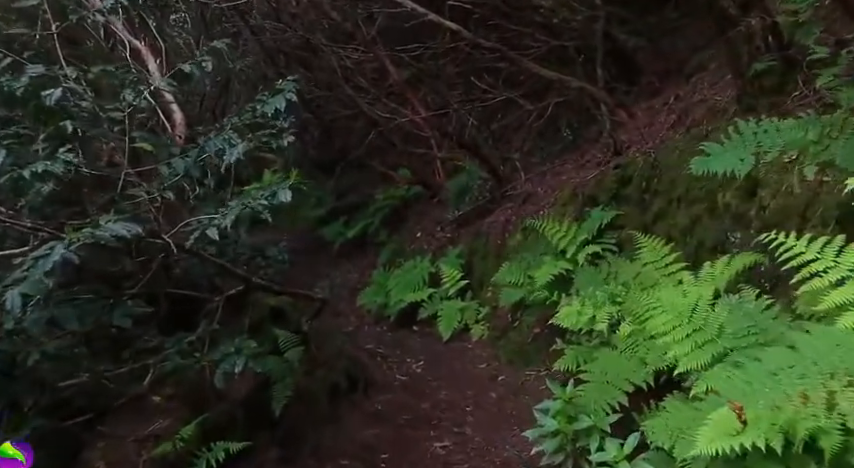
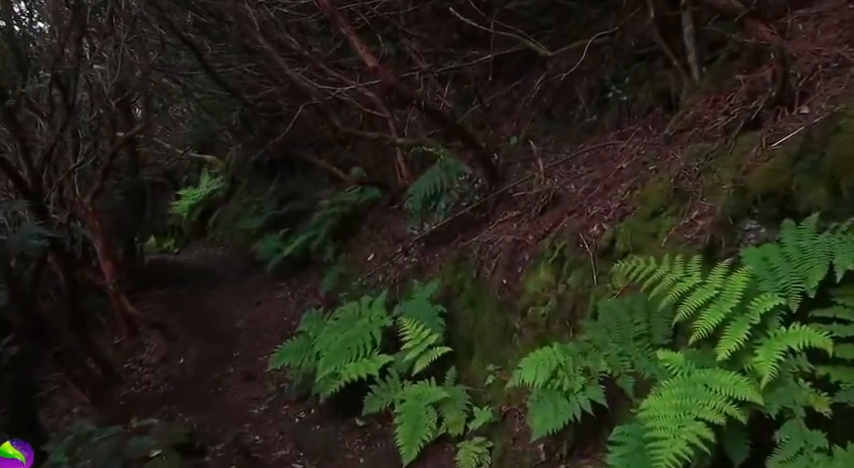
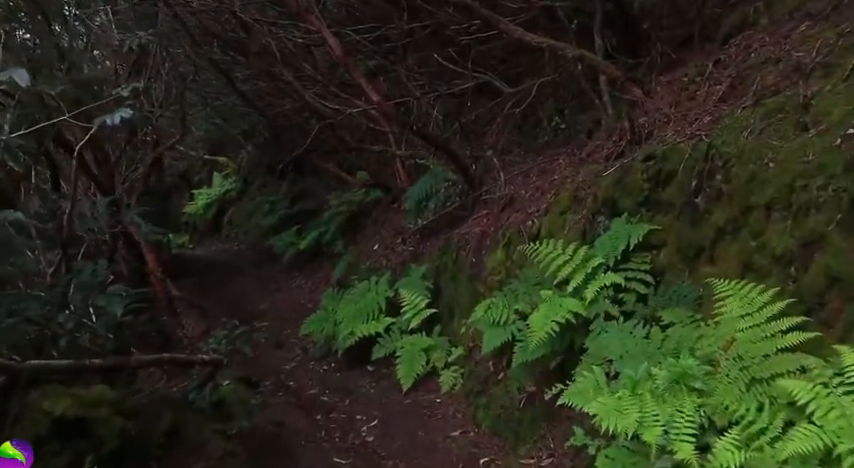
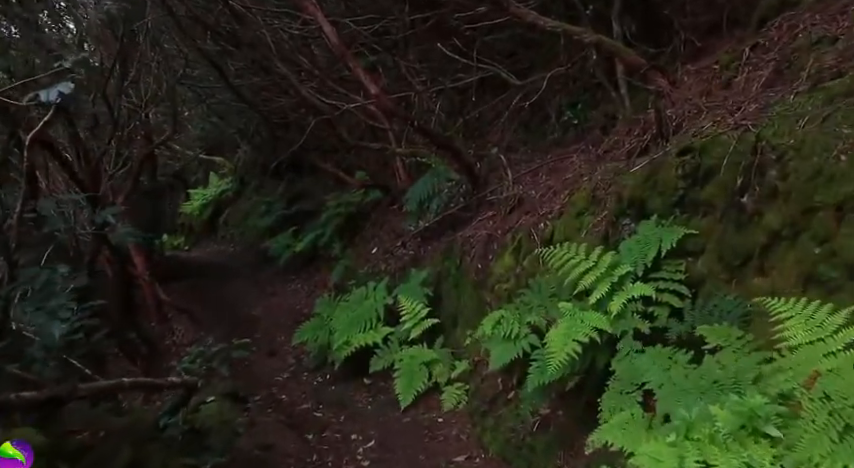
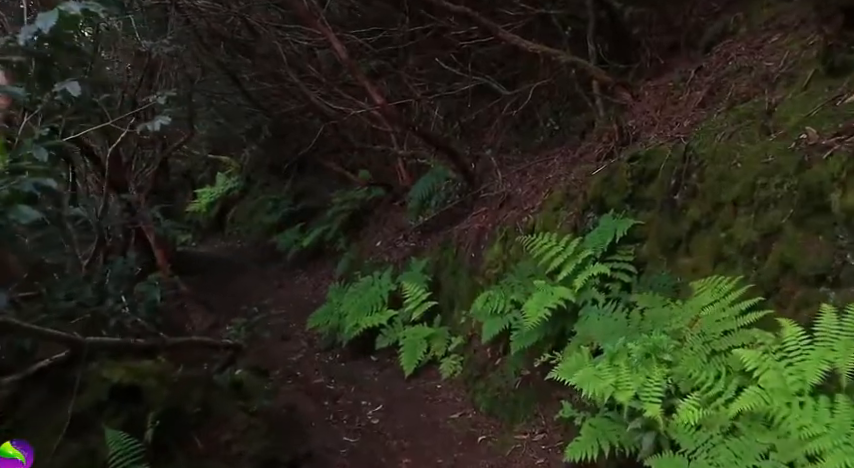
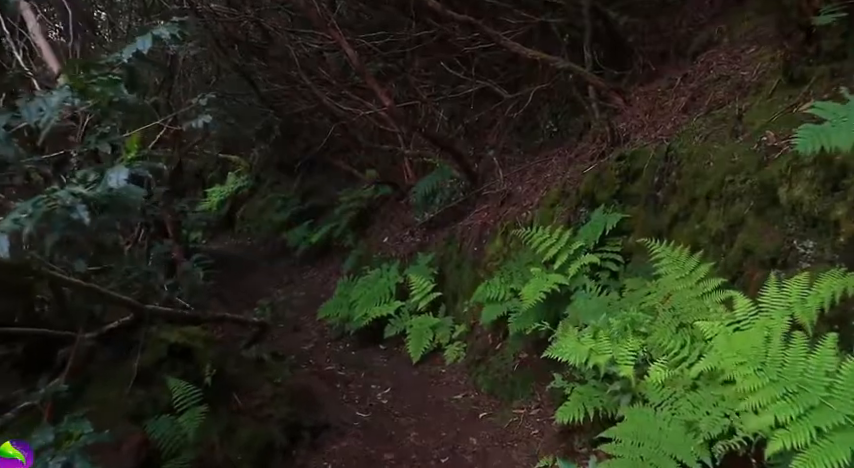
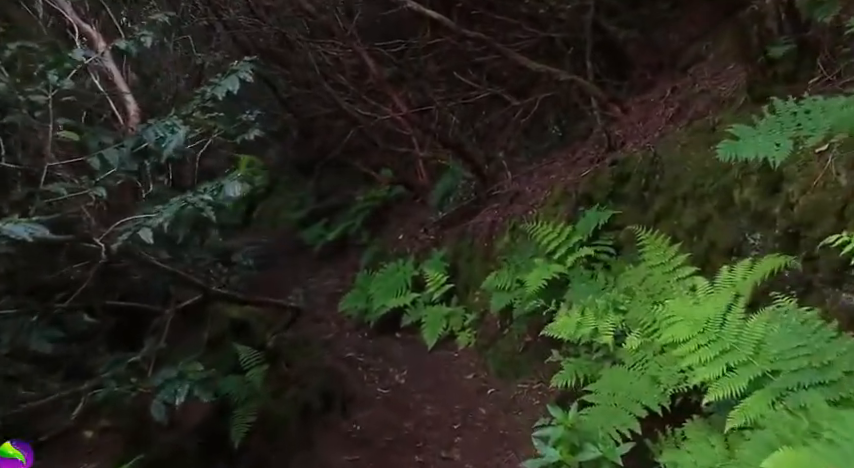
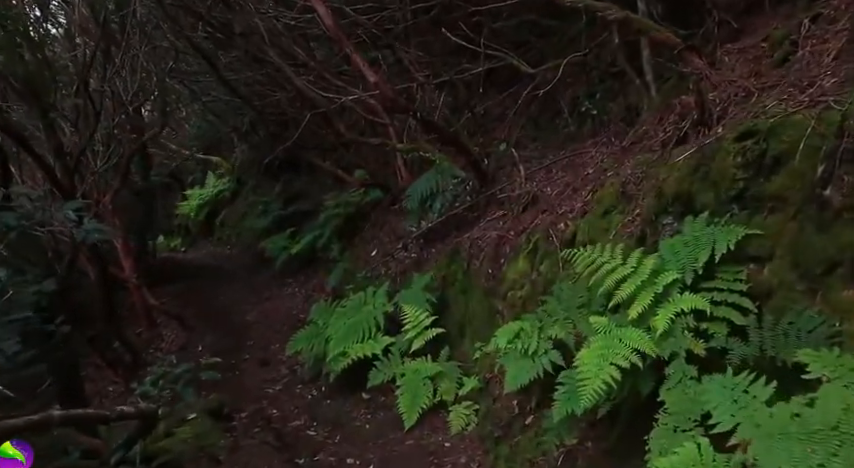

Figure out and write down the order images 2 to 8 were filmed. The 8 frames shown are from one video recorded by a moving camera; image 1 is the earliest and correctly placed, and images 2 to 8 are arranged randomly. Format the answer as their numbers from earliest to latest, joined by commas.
7, 6, 5, 3, 4, 8, 2
